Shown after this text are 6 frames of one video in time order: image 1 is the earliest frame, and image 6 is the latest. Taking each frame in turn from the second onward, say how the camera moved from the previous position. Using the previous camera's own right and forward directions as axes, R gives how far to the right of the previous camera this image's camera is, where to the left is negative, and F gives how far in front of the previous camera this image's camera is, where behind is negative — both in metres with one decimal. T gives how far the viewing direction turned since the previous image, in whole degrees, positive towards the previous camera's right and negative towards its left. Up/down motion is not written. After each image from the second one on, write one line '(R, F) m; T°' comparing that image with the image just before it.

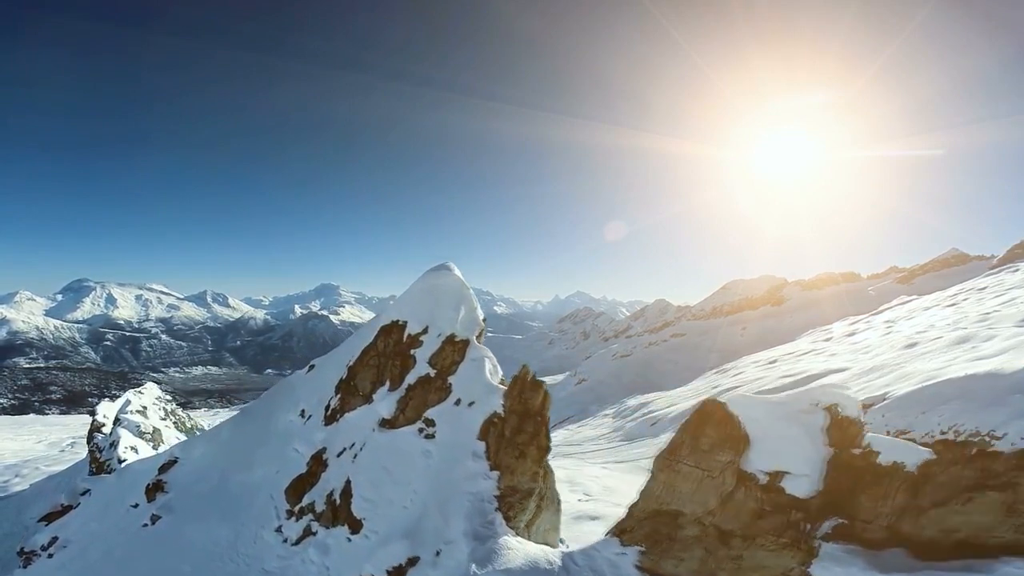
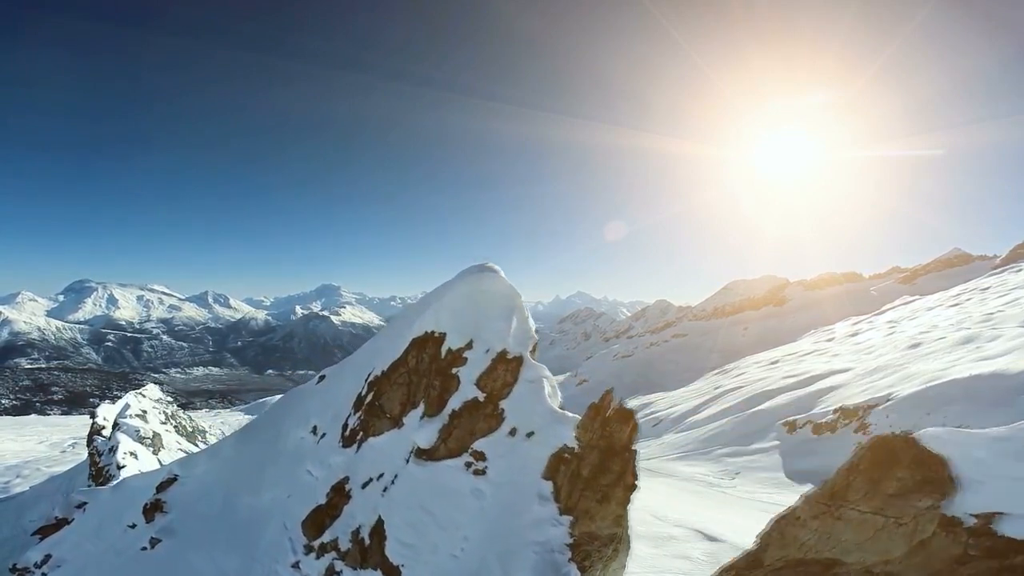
(-0.7, +1.0) m; 0°
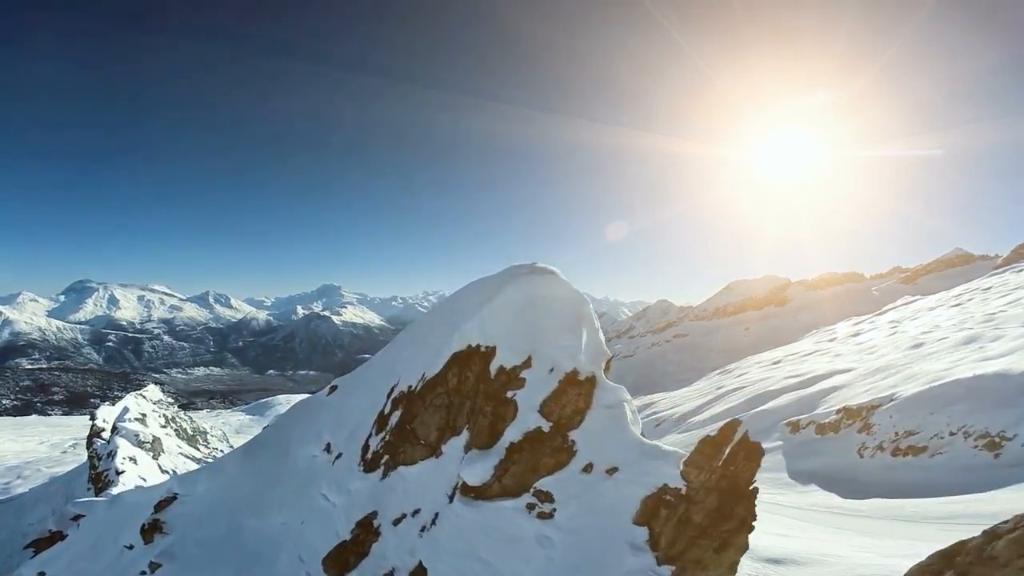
(-0.7, +0.9) m; 0°
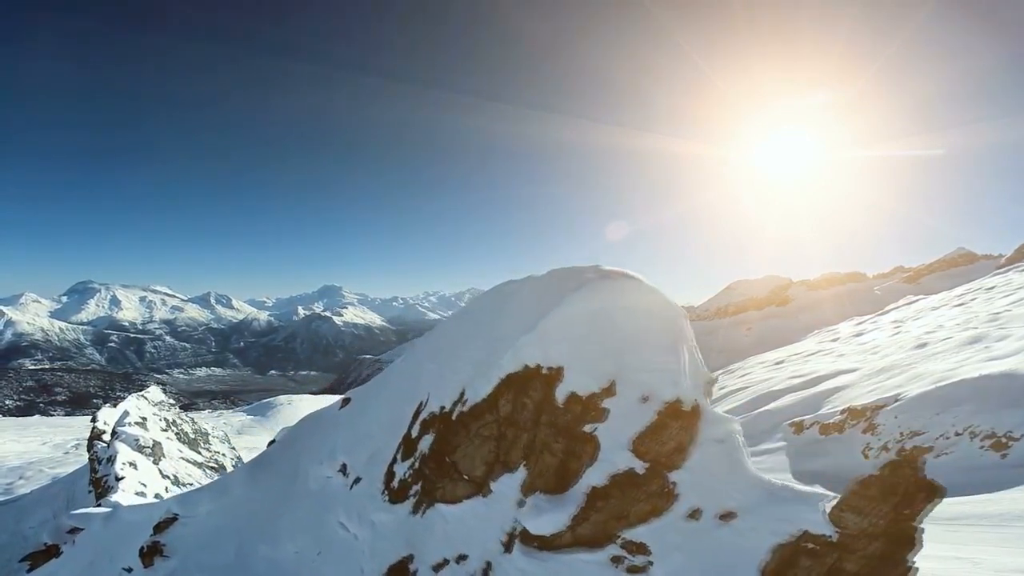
(-0.6, +0.9) m; 0°
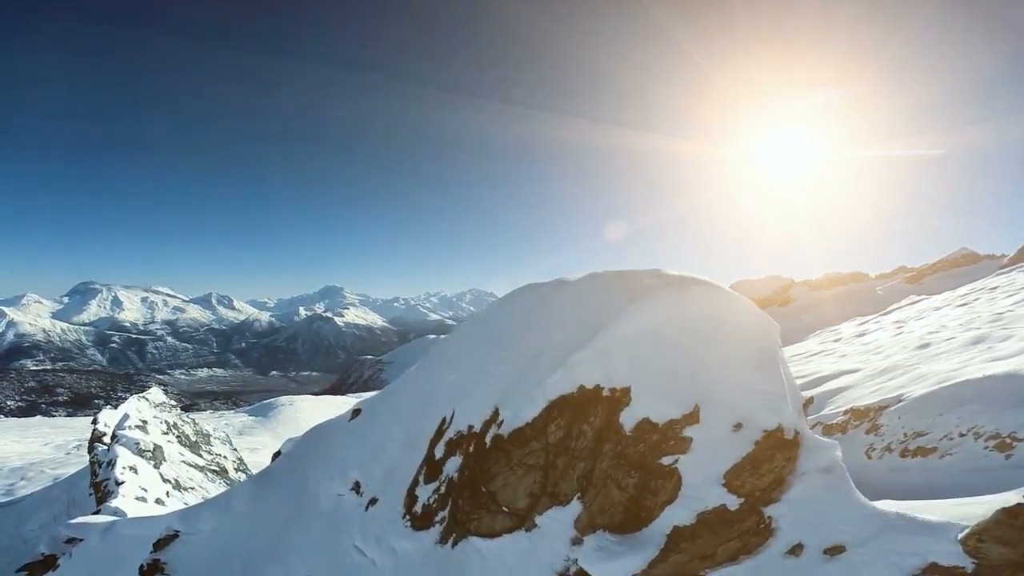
(-0.4, +0.6) m; 0°
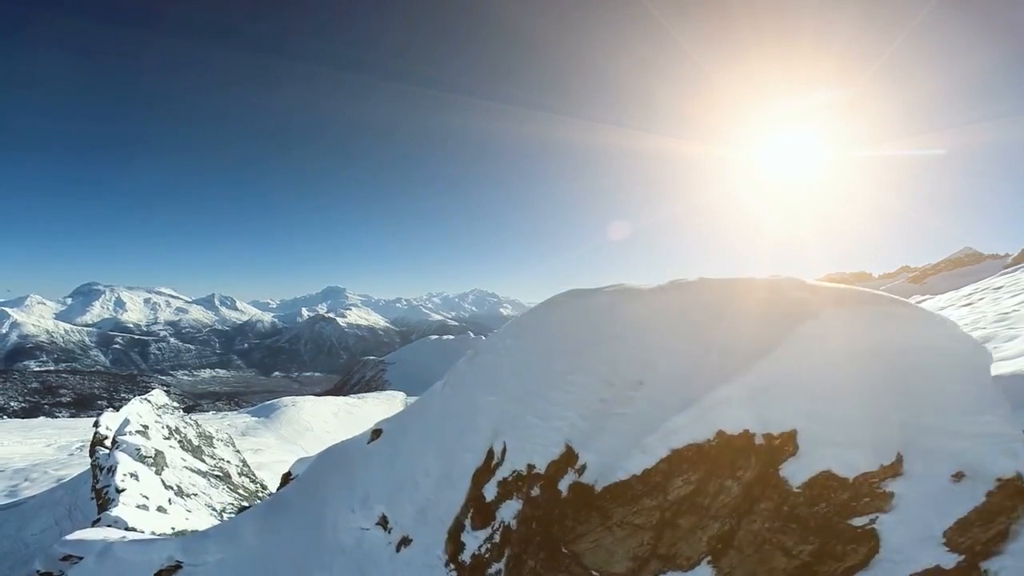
(-0.6, +0.9) m; 0°
